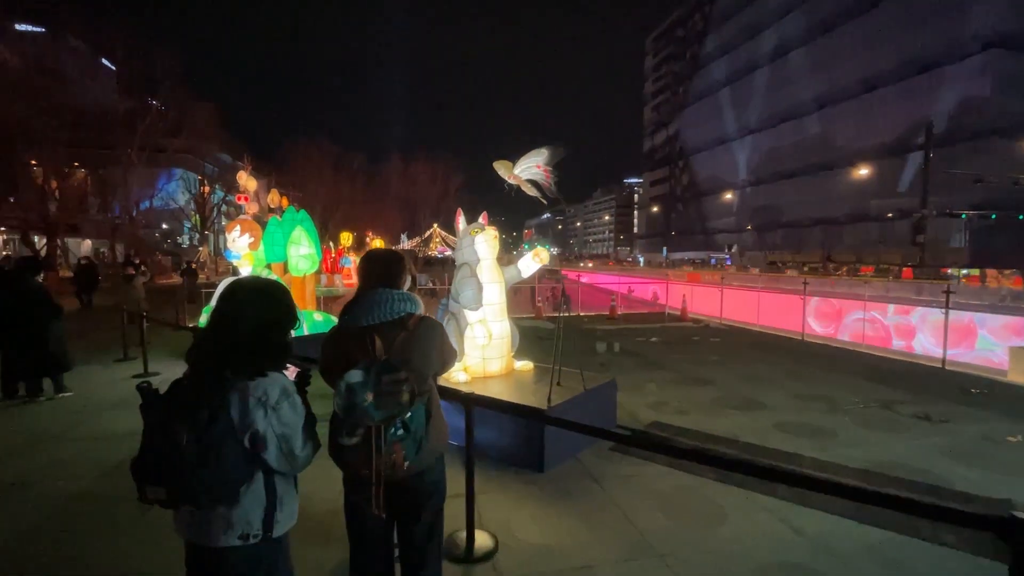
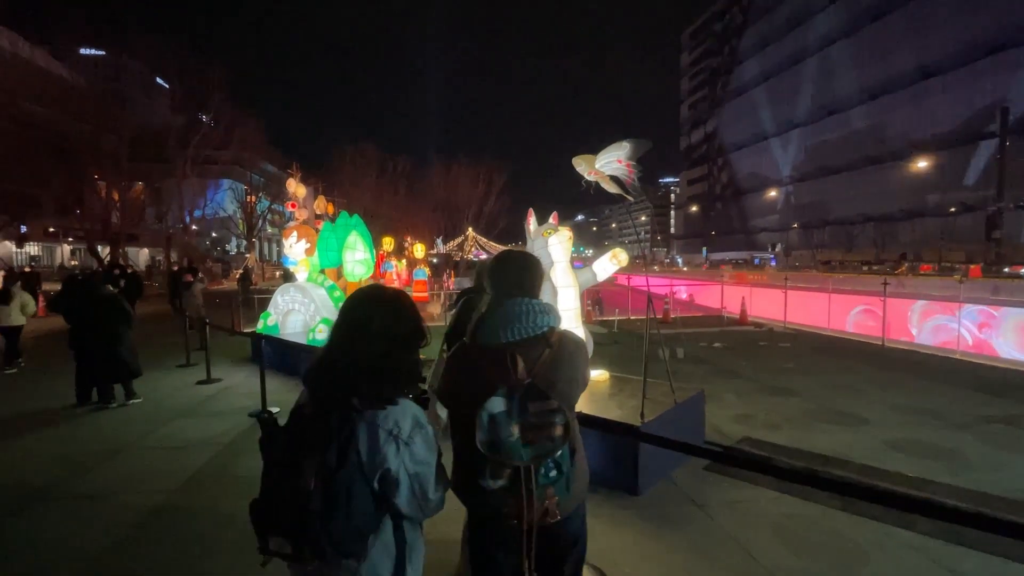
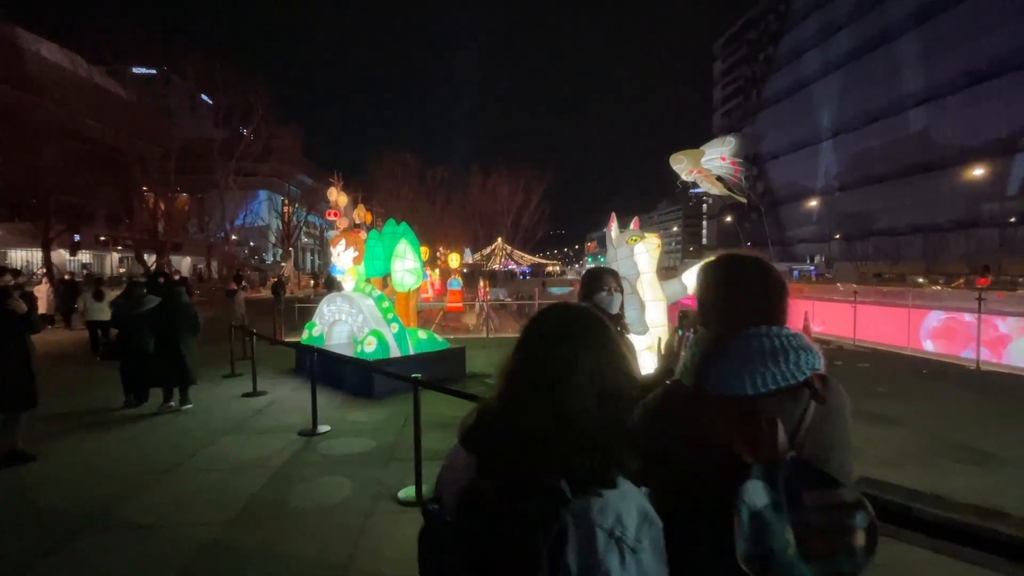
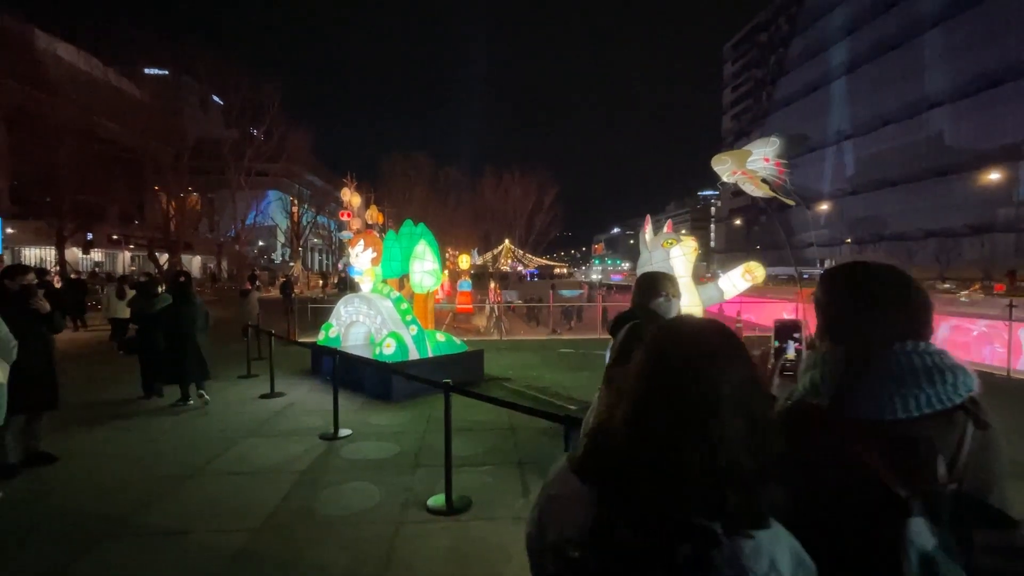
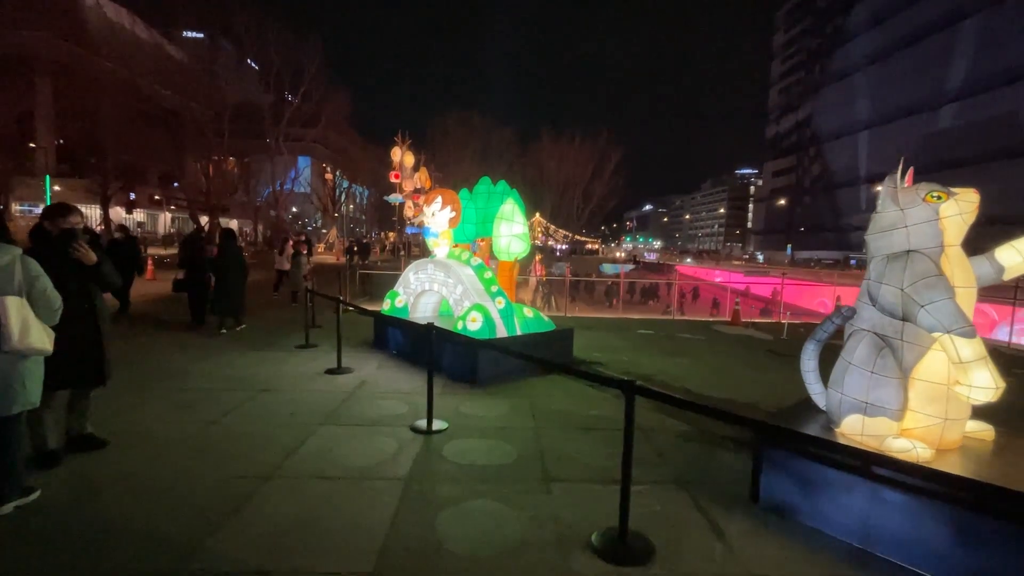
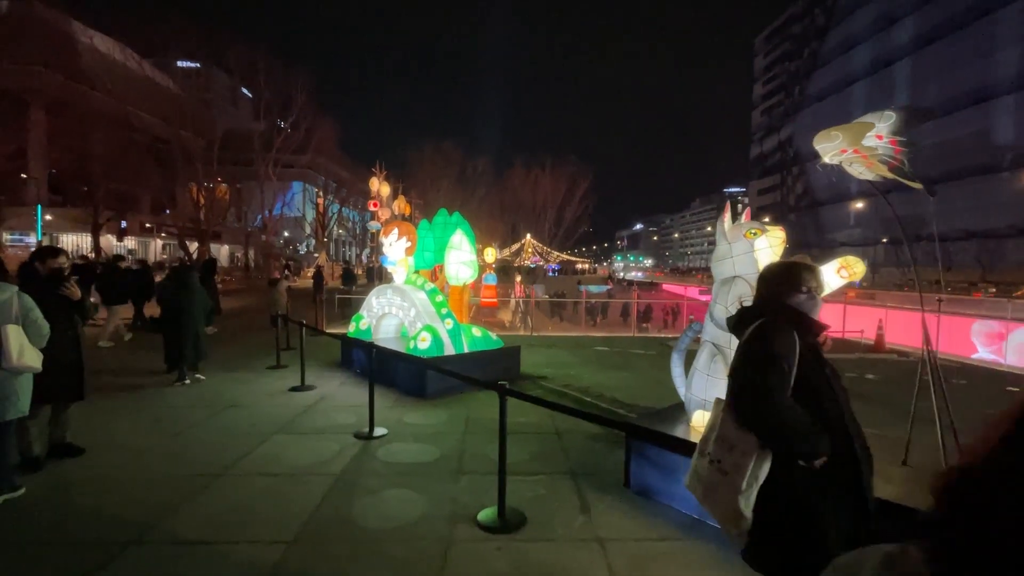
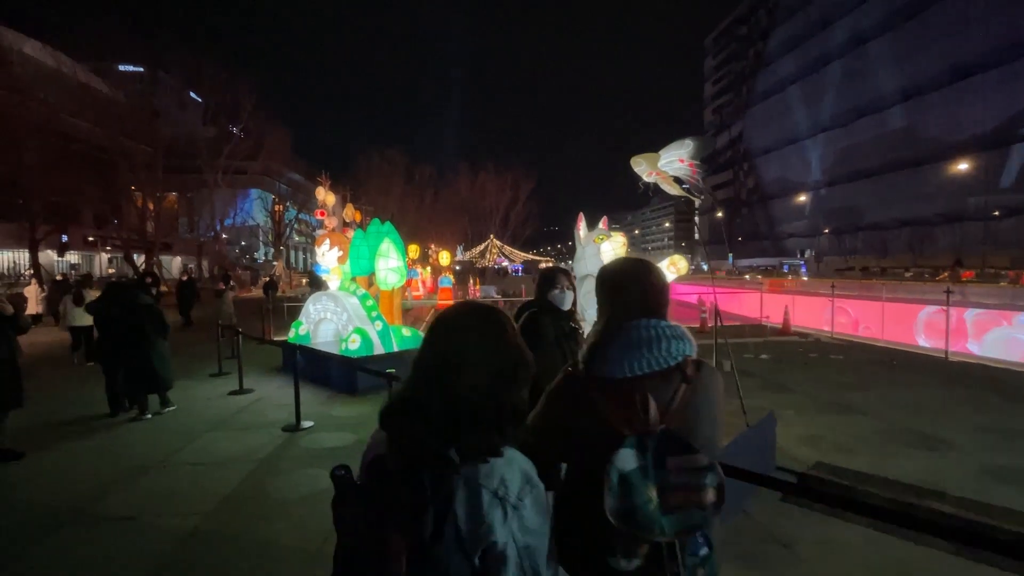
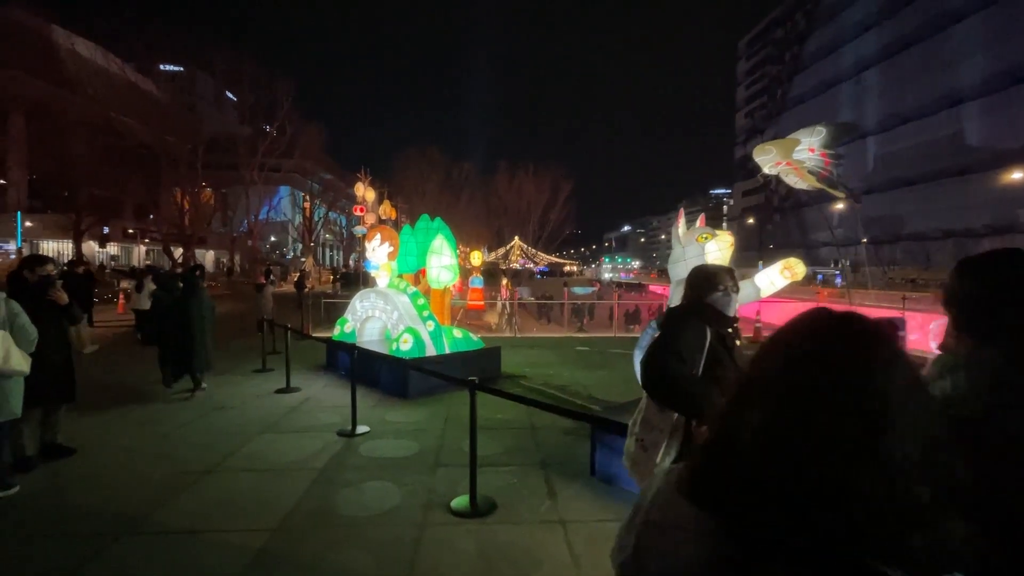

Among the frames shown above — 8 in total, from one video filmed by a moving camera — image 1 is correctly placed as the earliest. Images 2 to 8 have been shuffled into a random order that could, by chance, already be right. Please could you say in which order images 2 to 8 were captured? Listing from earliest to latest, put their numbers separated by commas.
2, 7, 3, 4, 8, 6, 5
